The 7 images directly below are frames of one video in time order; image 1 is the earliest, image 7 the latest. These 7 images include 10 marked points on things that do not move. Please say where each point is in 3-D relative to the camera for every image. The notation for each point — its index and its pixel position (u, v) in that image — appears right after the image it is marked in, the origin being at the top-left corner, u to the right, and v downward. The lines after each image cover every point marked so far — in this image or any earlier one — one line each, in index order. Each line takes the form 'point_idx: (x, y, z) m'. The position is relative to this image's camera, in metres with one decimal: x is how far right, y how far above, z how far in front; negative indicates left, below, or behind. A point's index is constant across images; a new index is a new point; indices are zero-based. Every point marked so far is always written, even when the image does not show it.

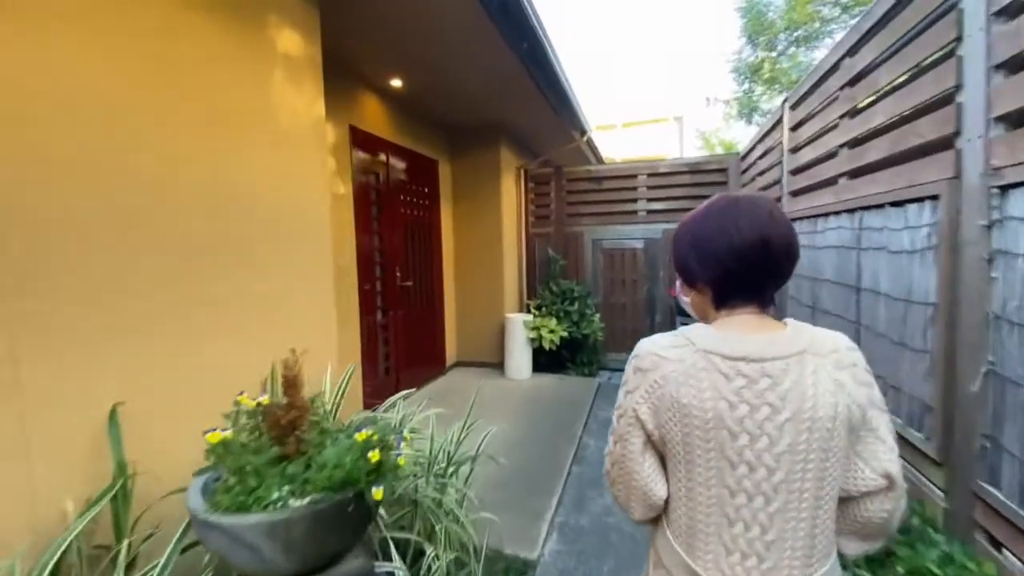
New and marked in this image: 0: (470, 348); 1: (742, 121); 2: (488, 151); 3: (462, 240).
0: (-0.5, -0.6, +5.6) m
1: (+4.9, +3.7, +11.3) m
2: (-0.2, +1.4, +5.4) m
3: (-0.5, +0.5, +5.5) m
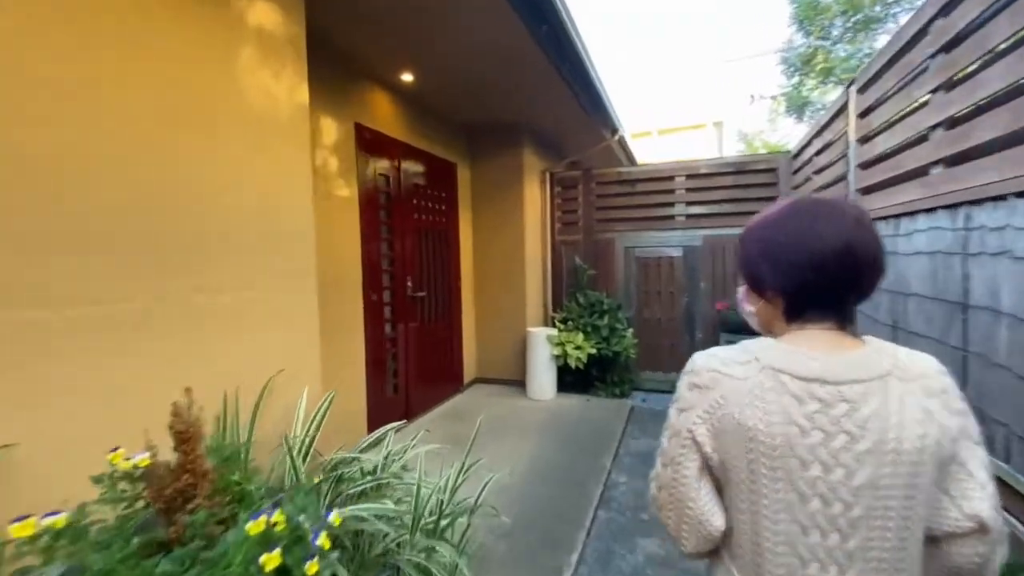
0: (-0.2, -0.7, +5.2) m
1: (+5.5, +3.4, +10.6) m
2: (0.0, +1.2, +5.0) m
3: (-0.3, +0.4, +5.1) m
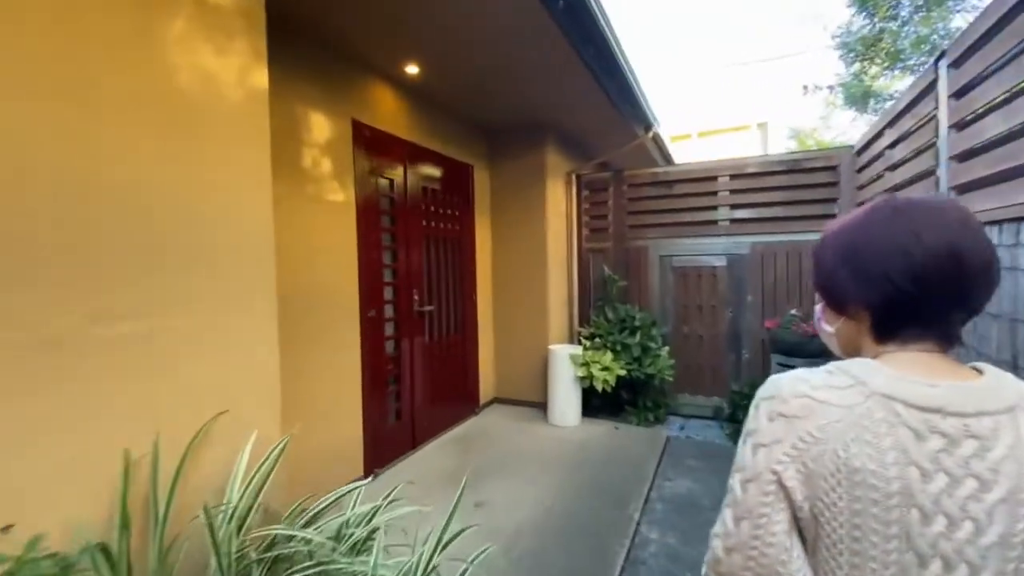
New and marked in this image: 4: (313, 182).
0: (0.0, -0.8, +4.7) m
1: (+6.1, +3.2, +9.8) m
2: (+0.2, +1.1, +4.5) m
3: (-0.1, +0.3, +4.7) m
4: (-1.1, +0.6, +3.0) m
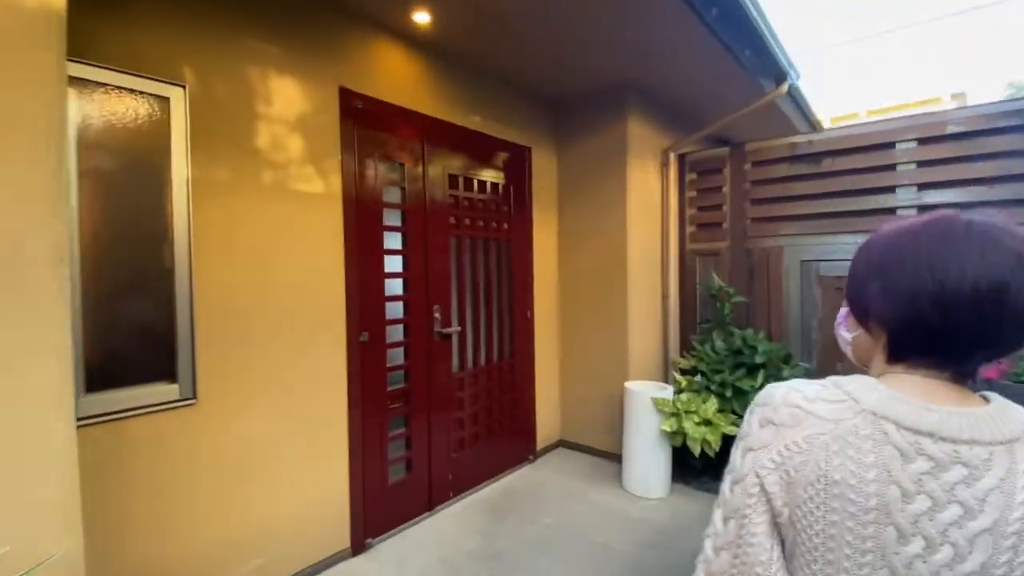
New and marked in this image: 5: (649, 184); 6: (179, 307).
0: (+0.5, -0.9, +3.7) m
1: (+7.8, +3.0, +6.9) m
2: (+0.6, +1.0, +3.4) m
3: (+0.4, +0.2, +3.7) m
4: (-1.0, +0.5, +2.3) m
5: (+0.9, +0.7, +3.7) m
6: (-1.2, -0.1, +2.0) m
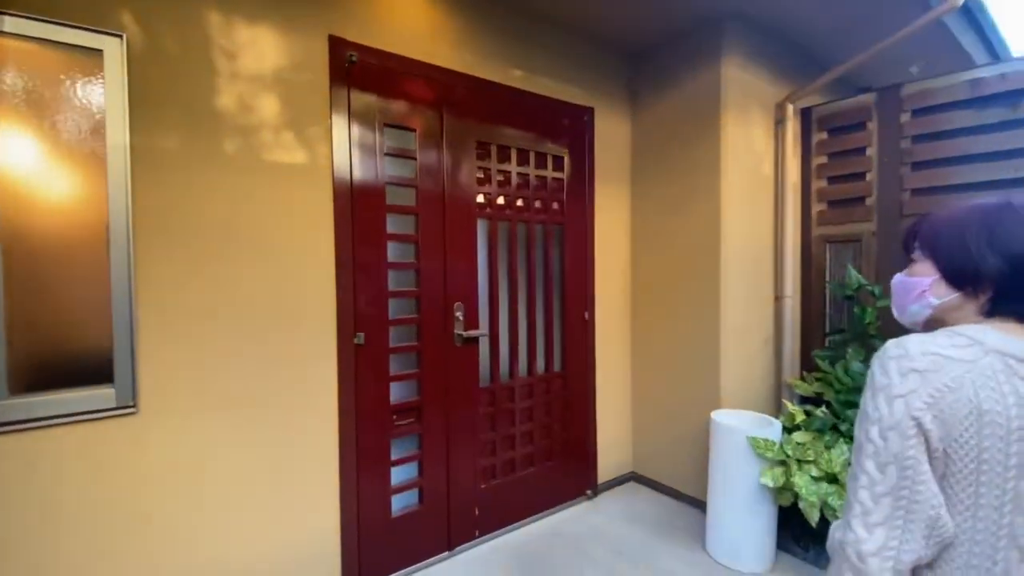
0: (+0.8, -0.9, +2.9) m
1: (+8.7, +3.0, +4.3) m
2: (+0.9, +1.1, +2.6) m
3: (+0.8, +0.2, +2.9) m
4: (-1.0, +0.5, +1.9) m
5: (+1.3, +0.7, +2.8) m
6: (-1.3, 0.0, +1.7) m
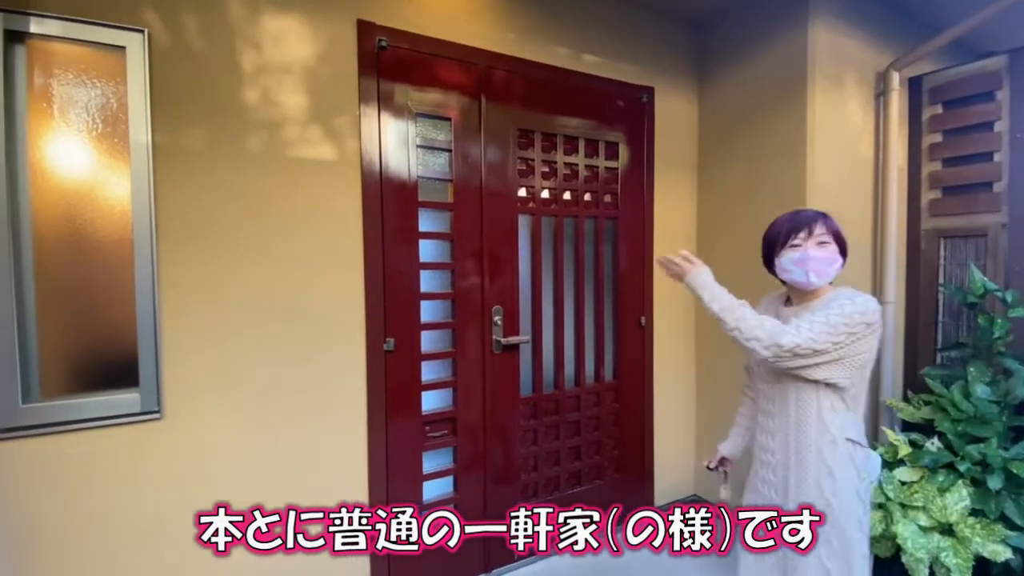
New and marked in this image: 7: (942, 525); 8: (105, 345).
0: (+1.0, -0.9, +2.6) m
1: (+9.1, +2.9, +2.8) m
2: (+1.1, +1.0, +2.3) m
3: (+1.0, +0.2, +2.6) m
4: (-0.8, +0.5, +1.8) m
5: (+1.5, +0.7, +2.4) m
6: (-1.2, 0.0, +1.7) m
7: (+1.5, -0.8, +1.9) m
8: (-1.2, -0.2, +1.6) m
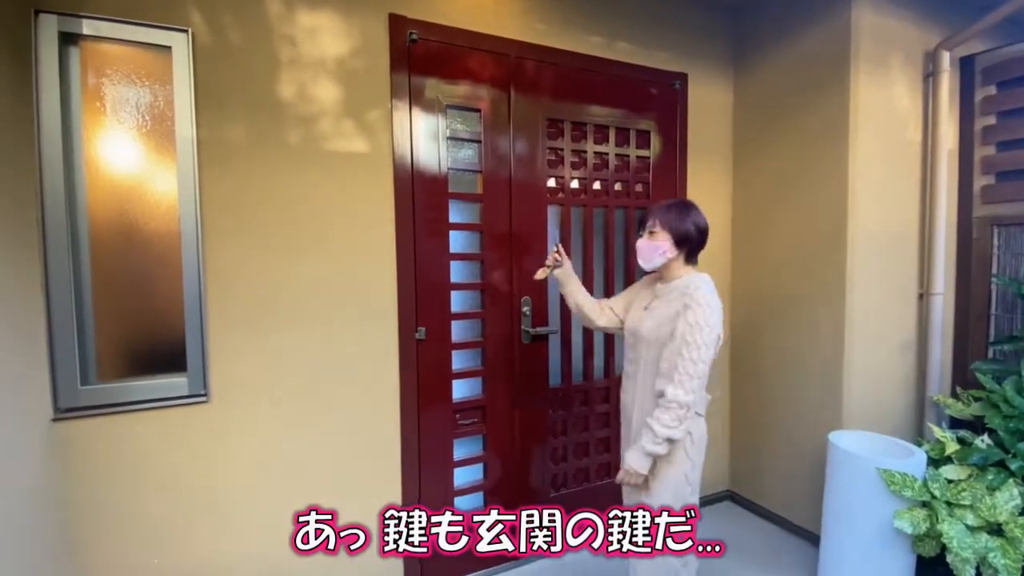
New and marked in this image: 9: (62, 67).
0: (+1.2, -0.9, +2.5) m
1: (+9.2, +2.9, +2.2) m
2: (+1.3, +1.1, +2.2) m
3: (+1.2, +0.2, +2.5) m
4: (-0.7, +0.6, +1.9) m
5: (+1.6, +0.8, +2.3) m
6: (-1.1, 0.0, +1.7) m
7: (+1.6, -0.8, +1.8) m
8: (-1.1, -0.1, +1.7) m
9: (-1.3, +0.6, +1.6) m
